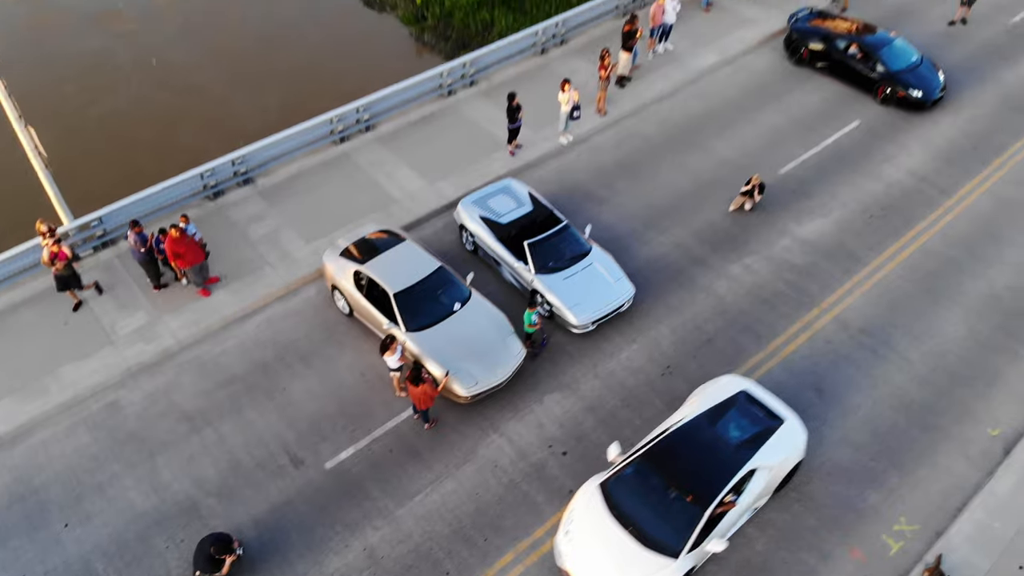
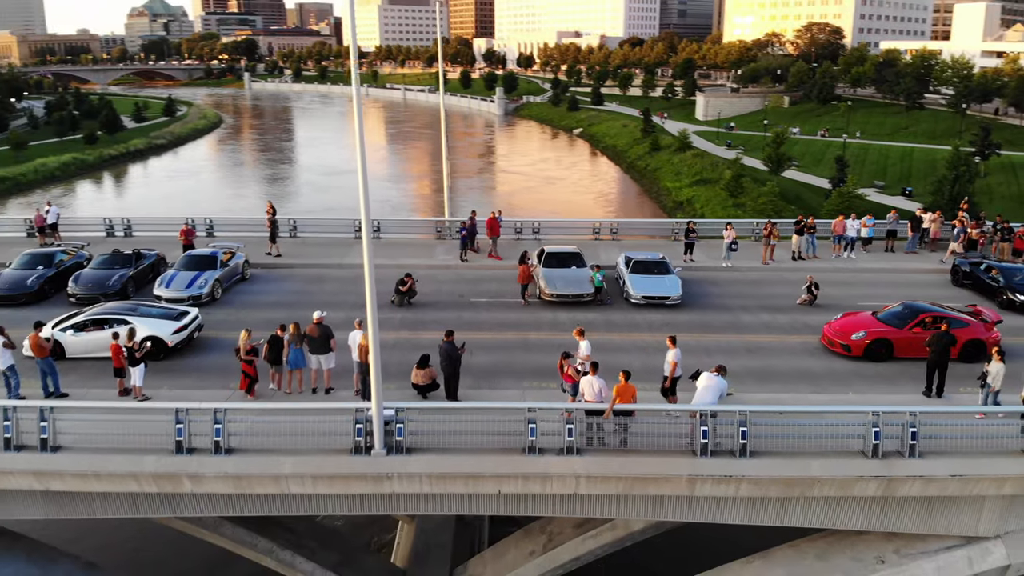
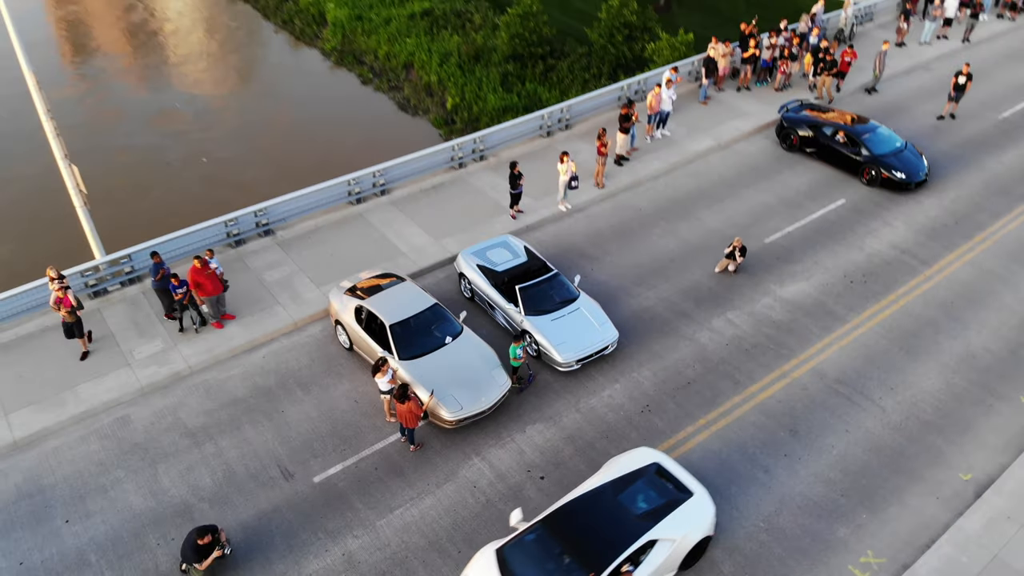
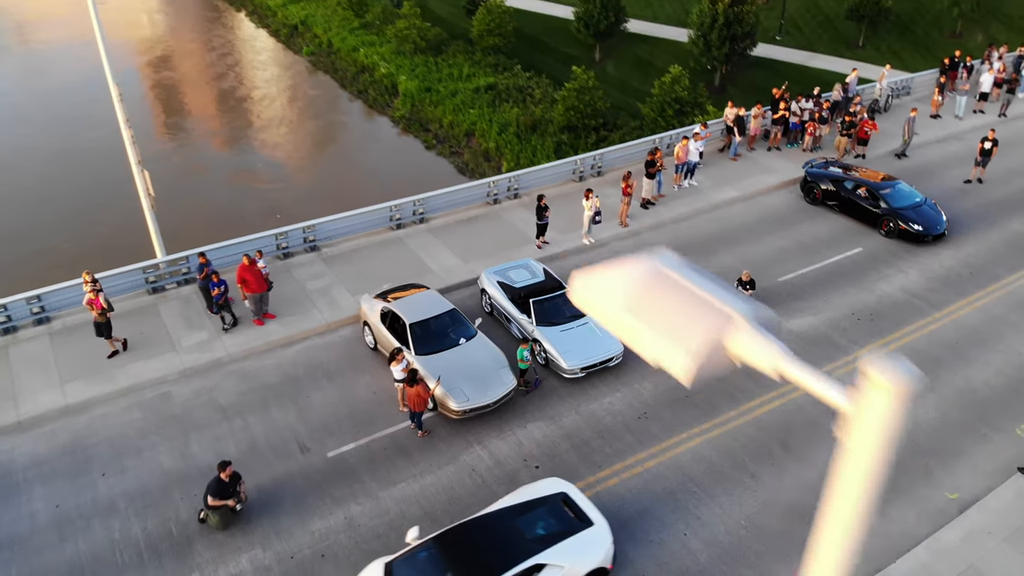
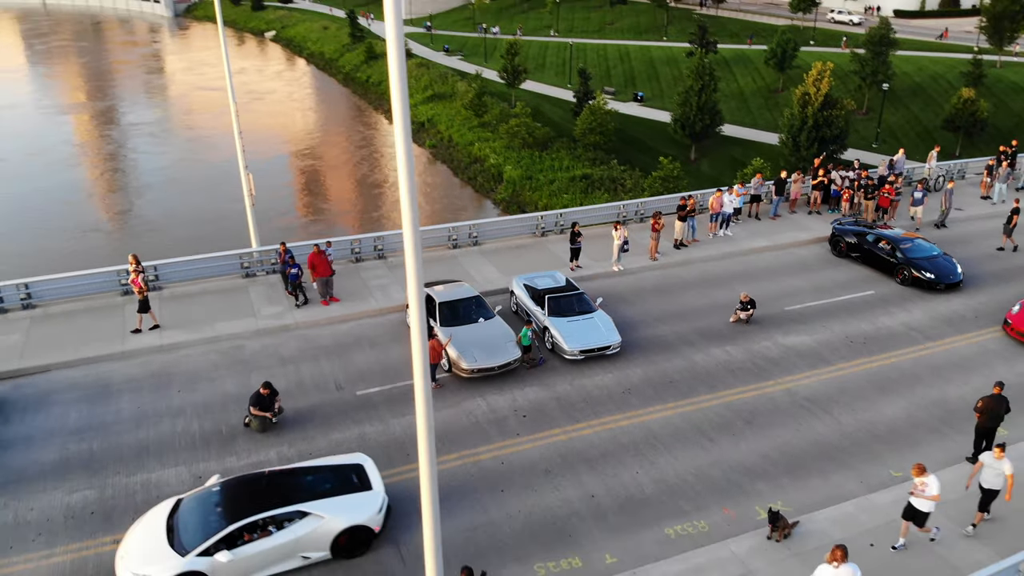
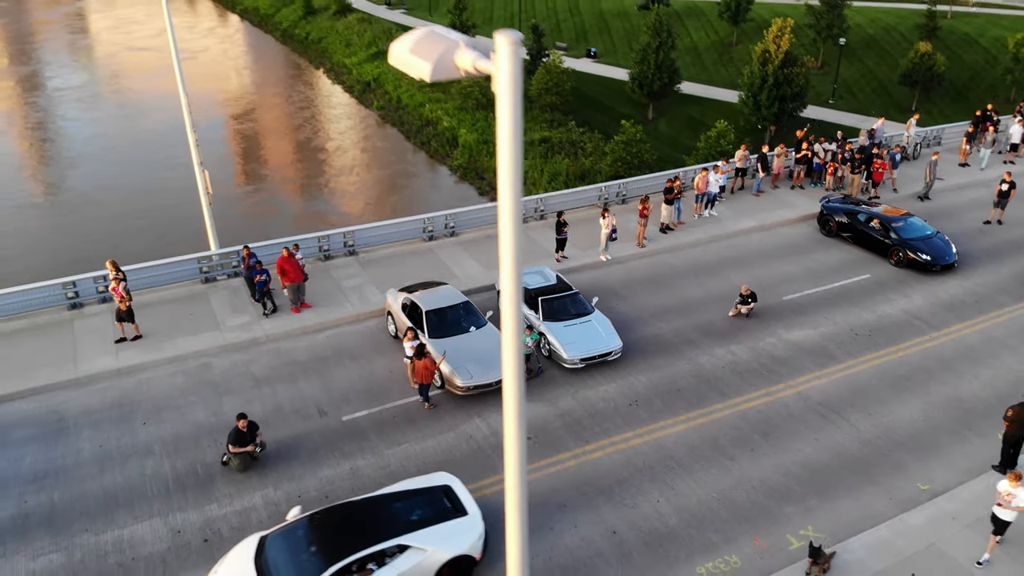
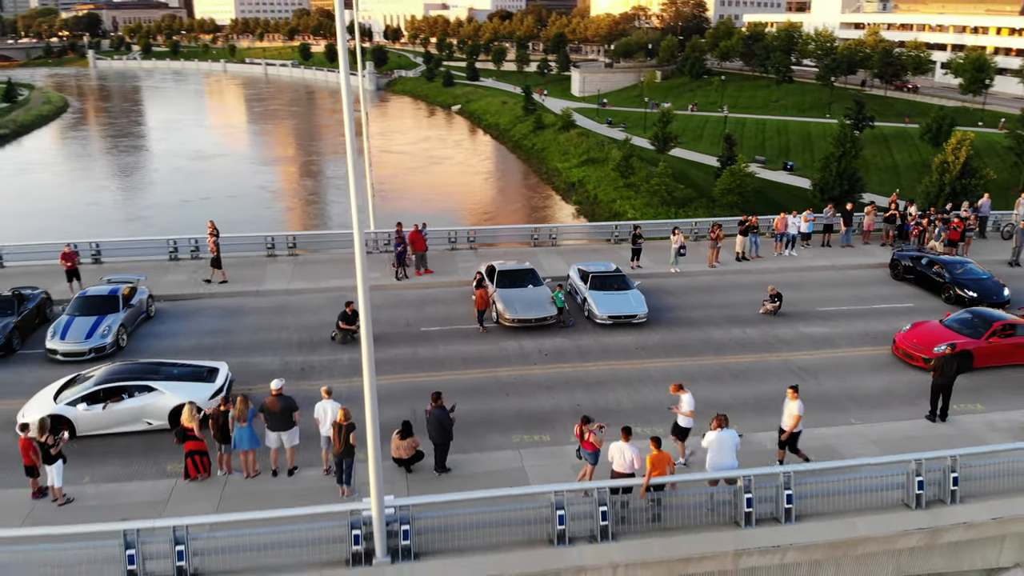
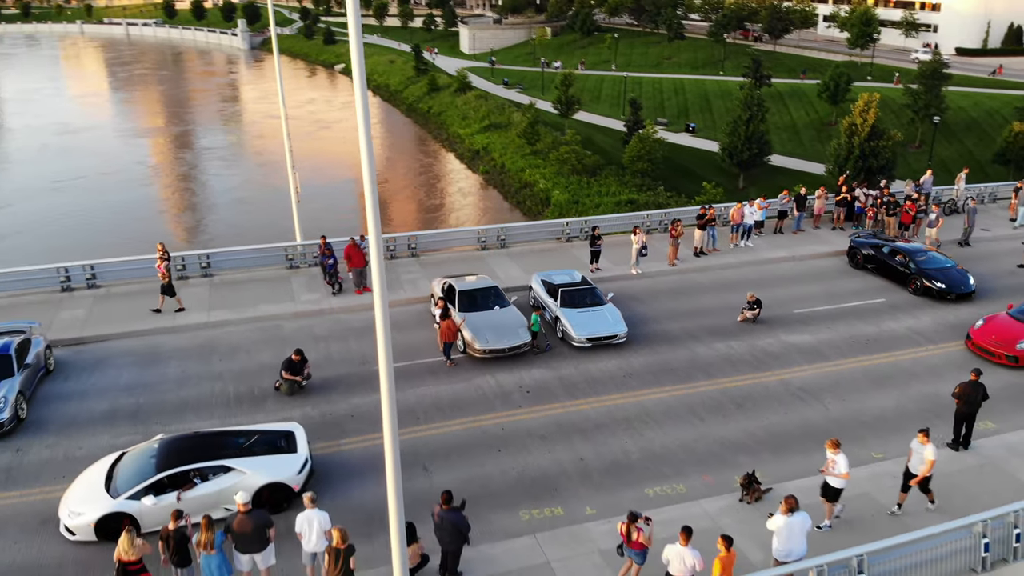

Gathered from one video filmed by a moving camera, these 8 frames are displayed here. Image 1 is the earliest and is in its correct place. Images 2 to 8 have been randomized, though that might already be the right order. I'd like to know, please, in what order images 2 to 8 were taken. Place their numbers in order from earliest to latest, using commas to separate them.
3, 4, 6, 5, 8, 7, 2
